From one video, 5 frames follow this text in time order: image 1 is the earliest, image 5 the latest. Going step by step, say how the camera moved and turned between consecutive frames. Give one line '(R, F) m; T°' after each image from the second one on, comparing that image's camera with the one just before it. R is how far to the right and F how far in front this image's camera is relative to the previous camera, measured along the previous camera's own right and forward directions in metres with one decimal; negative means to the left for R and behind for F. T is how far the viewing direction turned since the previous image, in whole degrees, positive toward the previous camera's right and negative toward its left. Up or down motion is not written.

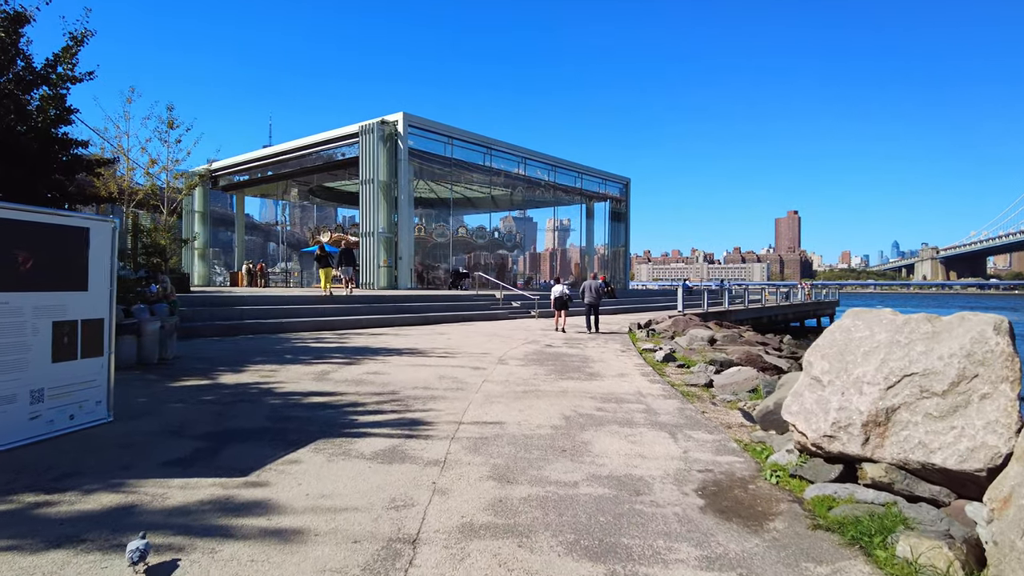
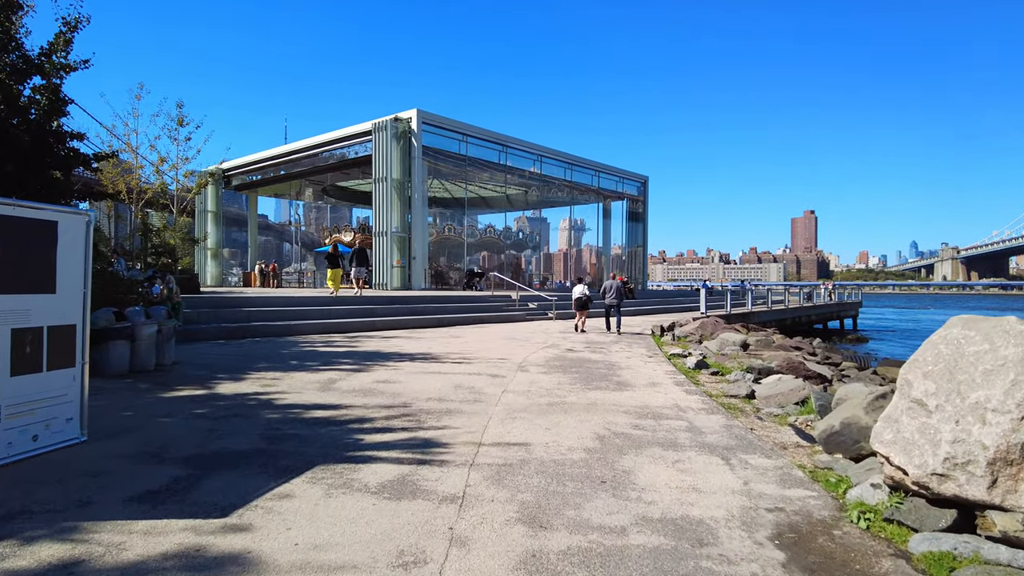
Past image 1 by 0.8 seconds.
(-0.1, +0.7) m; -1°
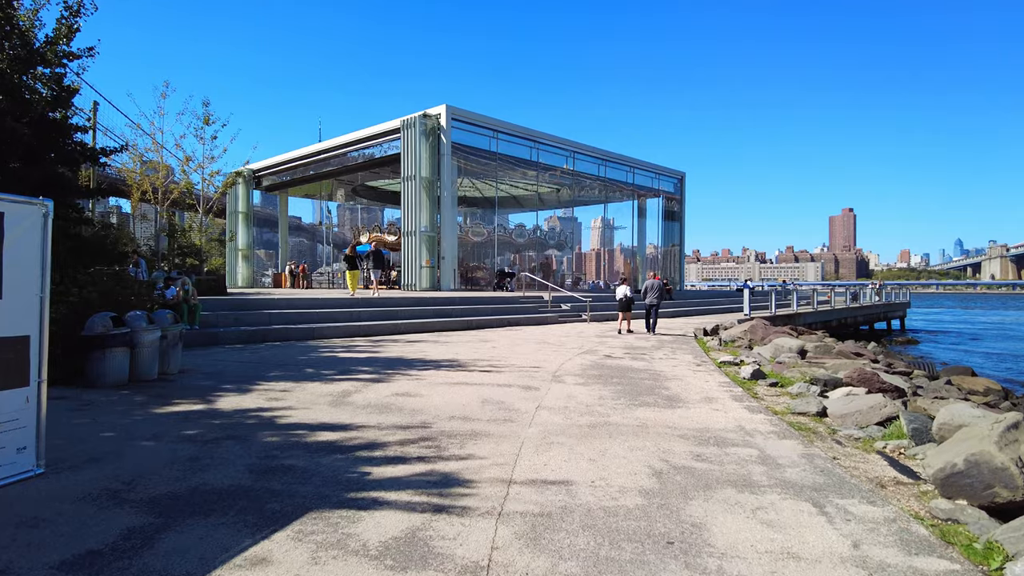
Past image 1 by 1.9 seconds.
(0.0, +0.9) m; -3°
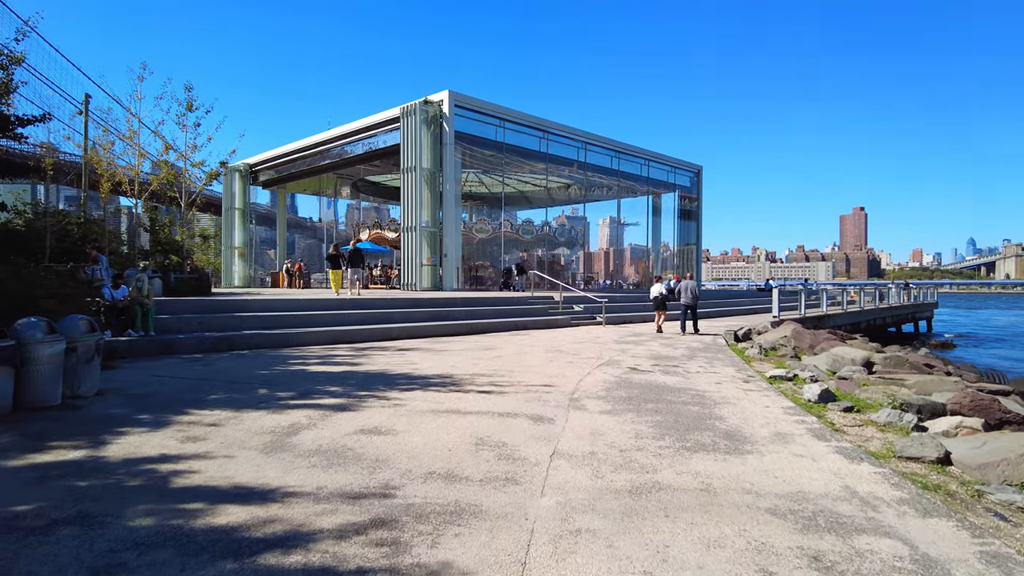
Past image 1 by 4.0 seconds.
(0.0, +1.9) m; -1°
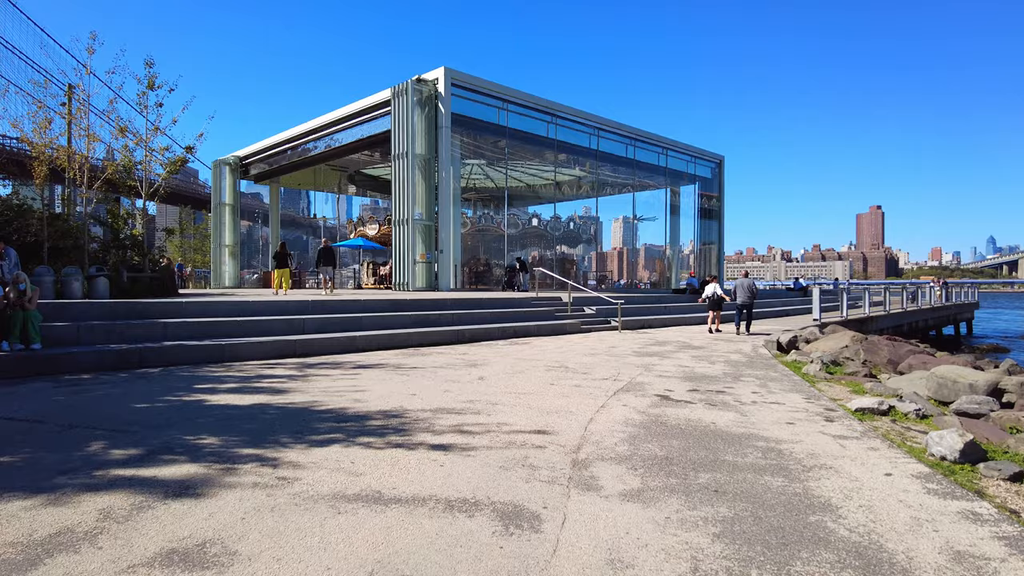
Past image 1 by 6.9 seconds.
(+0.3, +2.6) m; -1°
